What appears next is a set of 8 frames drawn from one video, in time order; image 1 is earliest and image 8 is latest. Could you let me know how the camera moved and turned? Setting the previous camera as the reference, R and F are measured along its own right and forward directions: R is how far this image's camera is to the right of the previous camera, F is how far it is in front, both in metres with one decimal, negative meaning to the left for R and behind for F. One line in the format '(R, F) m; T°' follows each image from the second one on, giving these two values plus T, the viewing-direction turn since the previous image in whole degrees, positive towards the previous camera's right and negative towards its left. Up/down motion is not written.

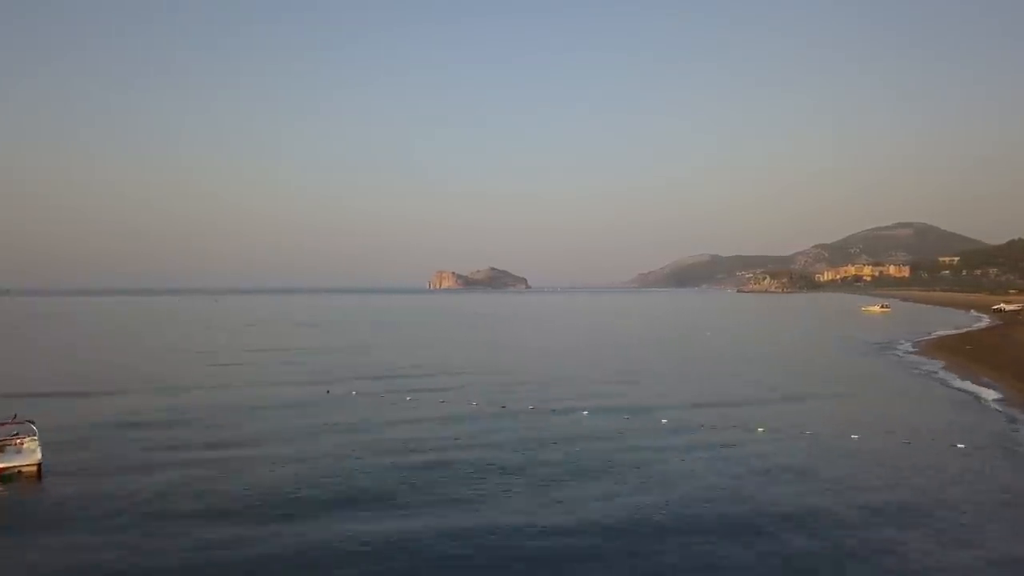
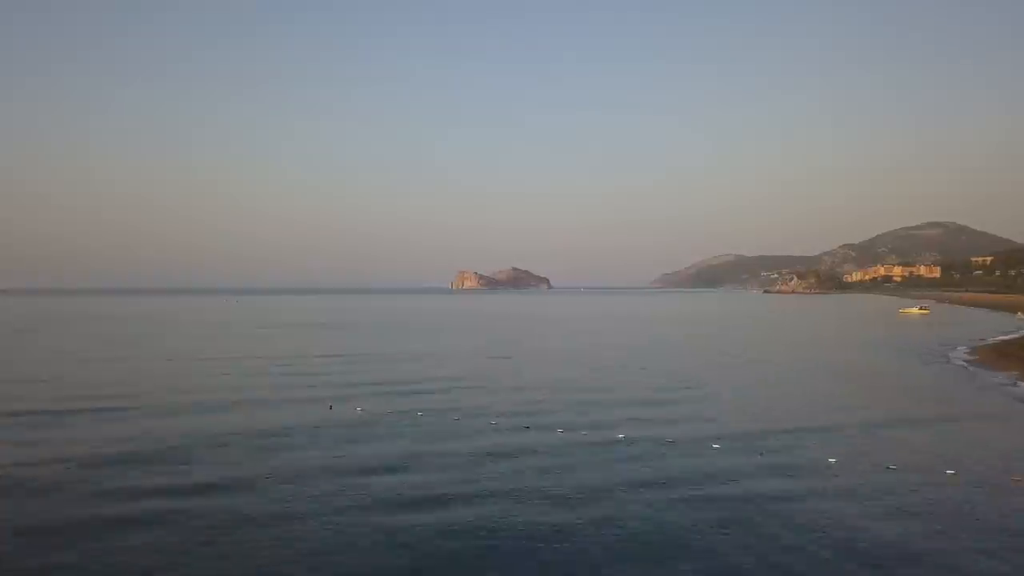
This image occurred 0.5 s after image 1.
(0.0, +1.5) m; -1°
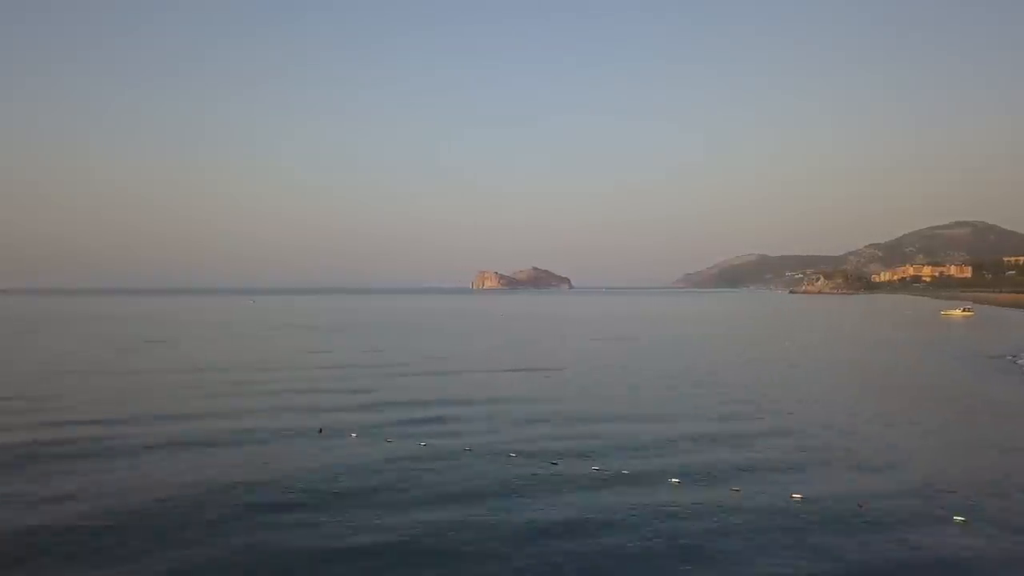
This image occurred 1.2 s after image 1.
(0.0, +2.0) m; -1°
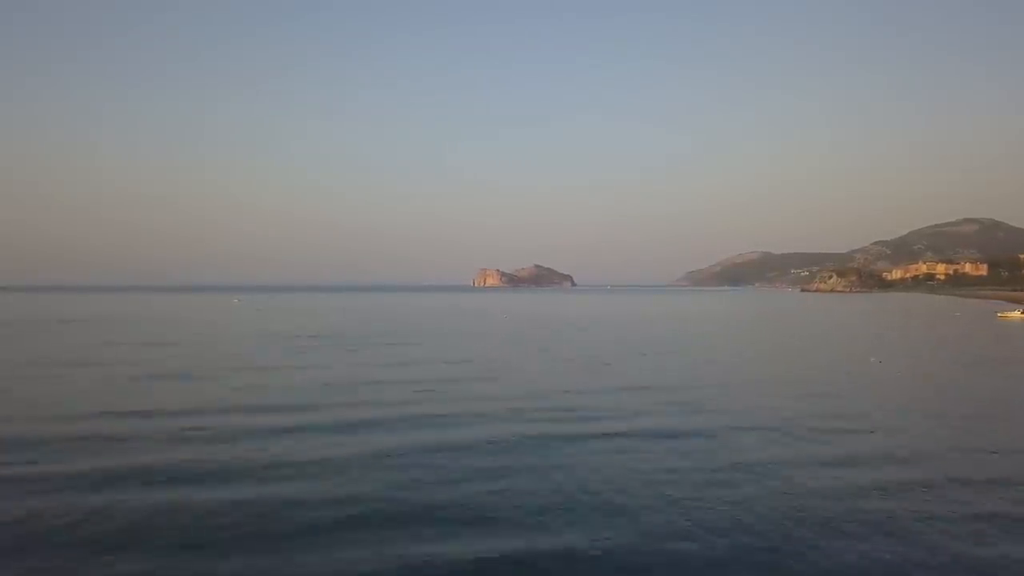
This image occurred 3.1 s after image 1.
(-1.2, +2.9) m; 0°
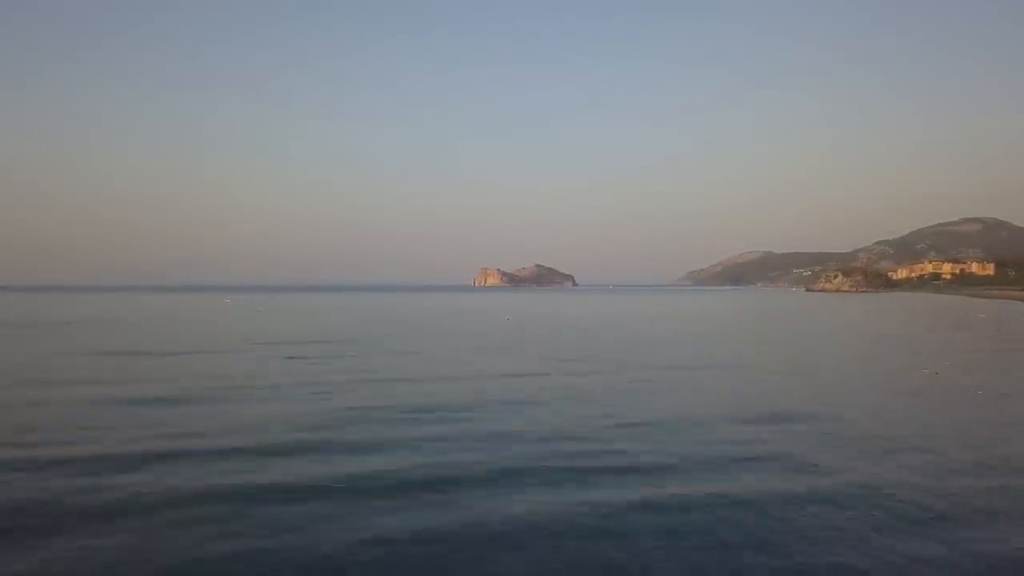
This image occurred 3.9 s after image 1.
(-0.4, +1.4) m; 0°
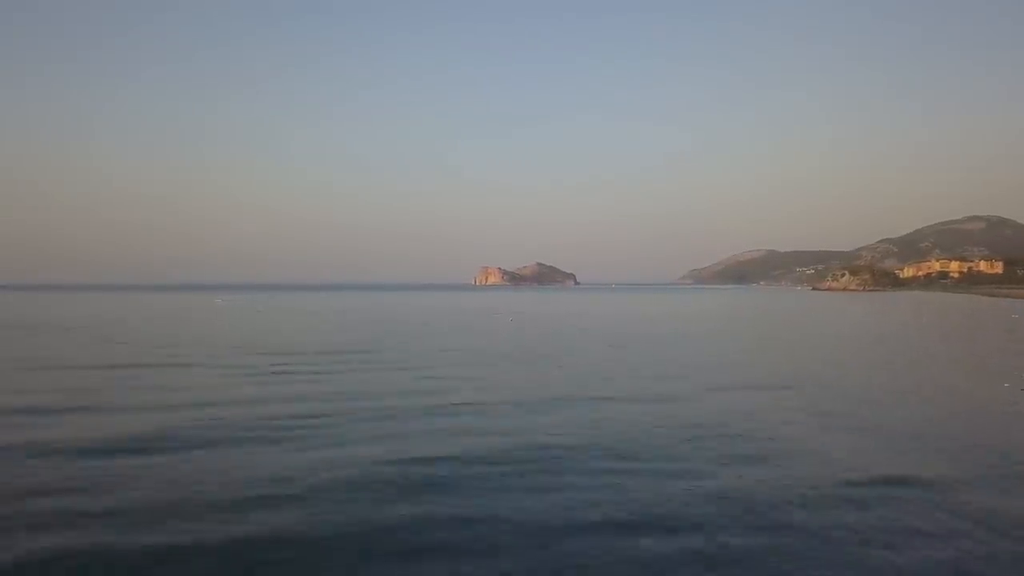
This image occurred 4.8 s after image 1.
(-0.4, +1.8) m; 0°
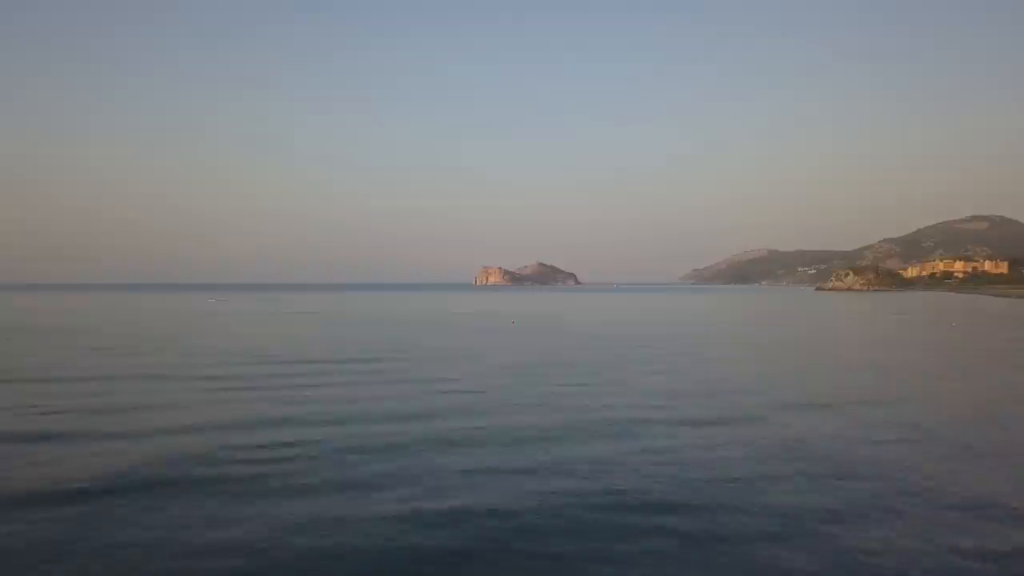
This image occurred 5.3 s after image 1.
(-0.2, +0.9) m; 0°
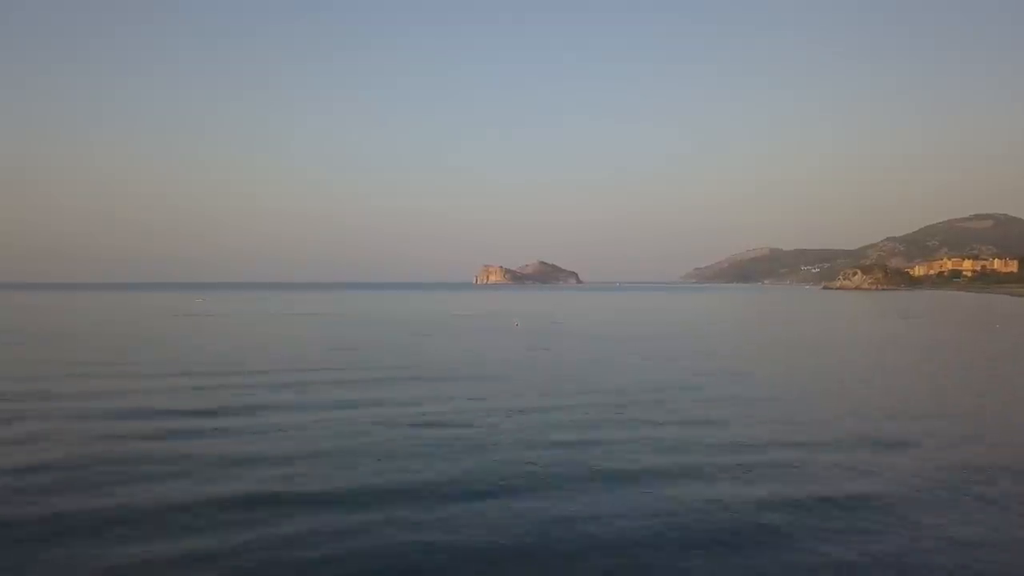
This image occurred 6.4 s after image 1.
(-0.5, +2.0) m; 0°
